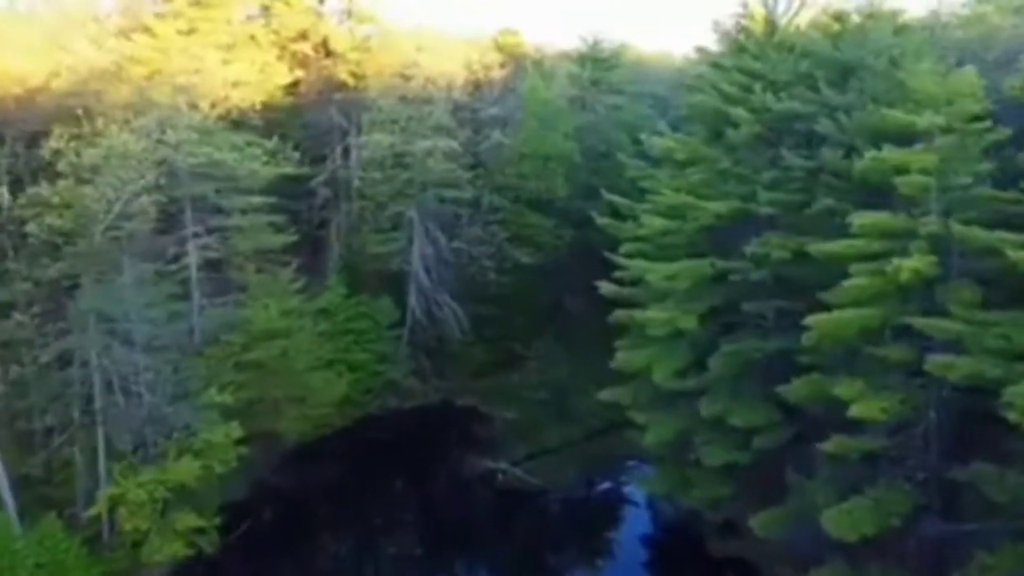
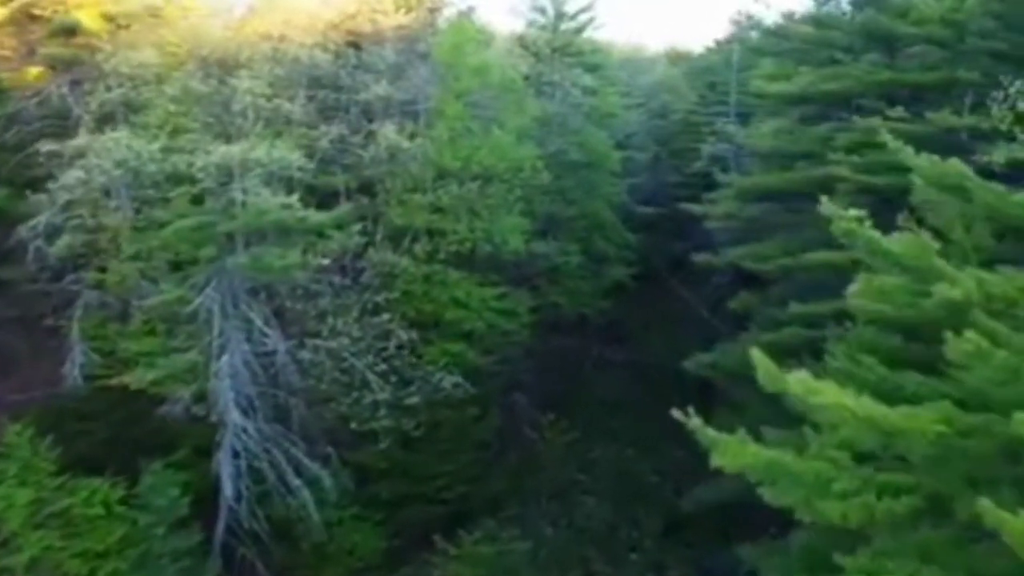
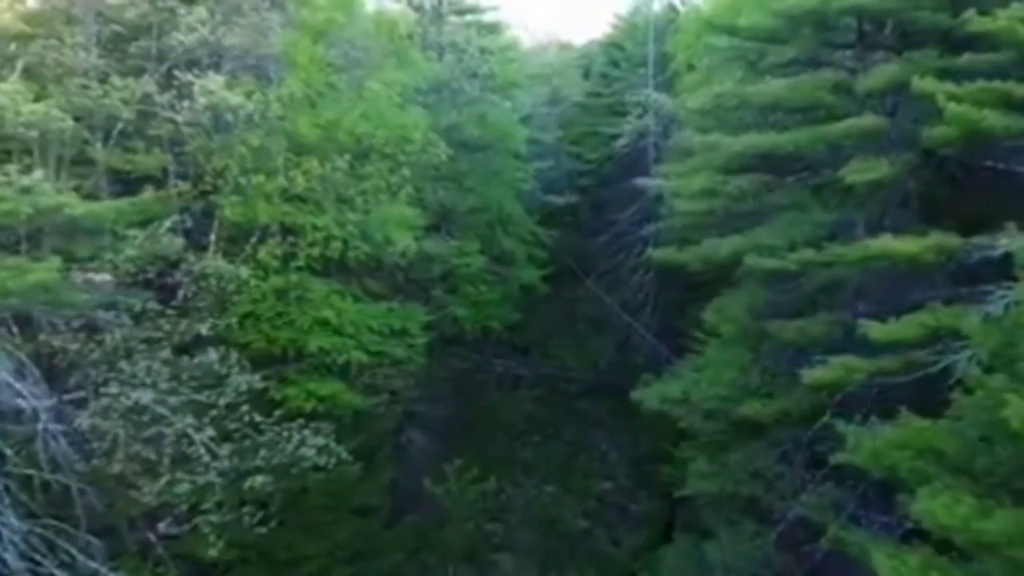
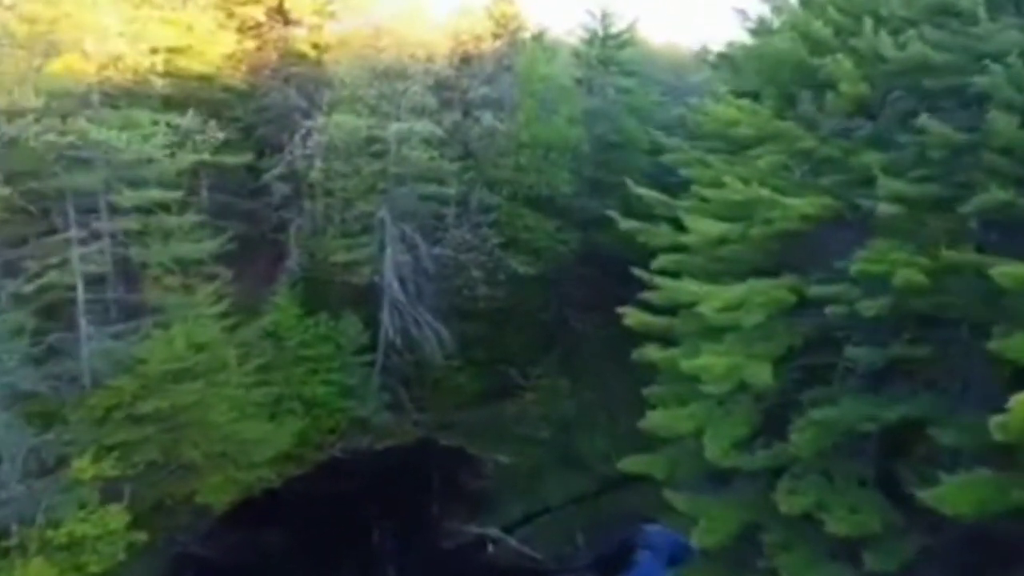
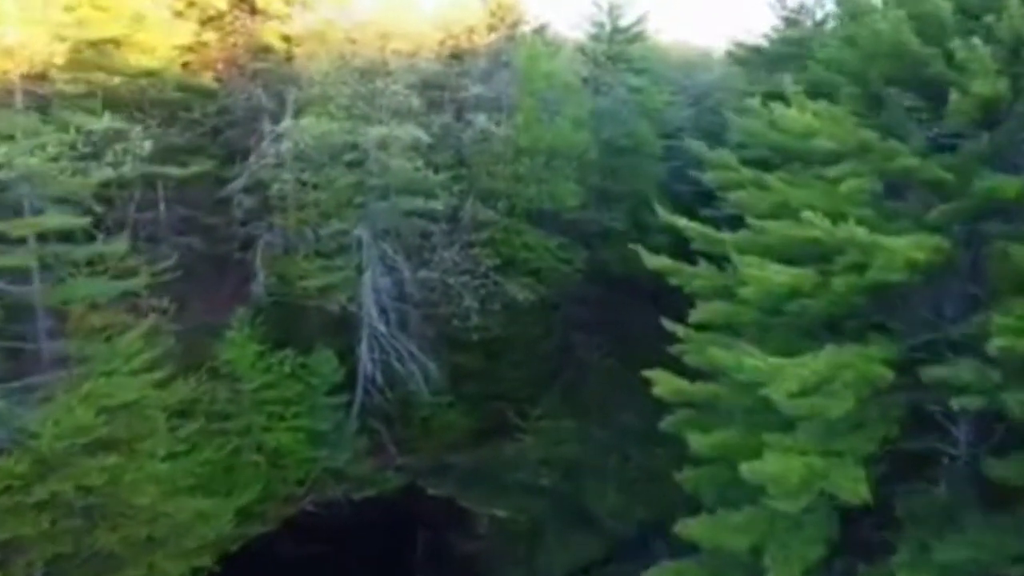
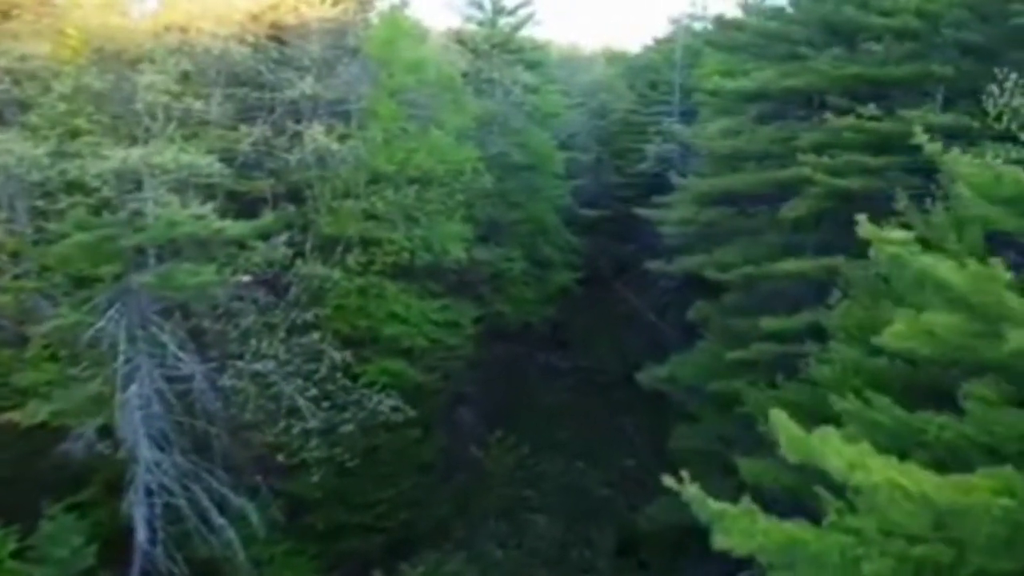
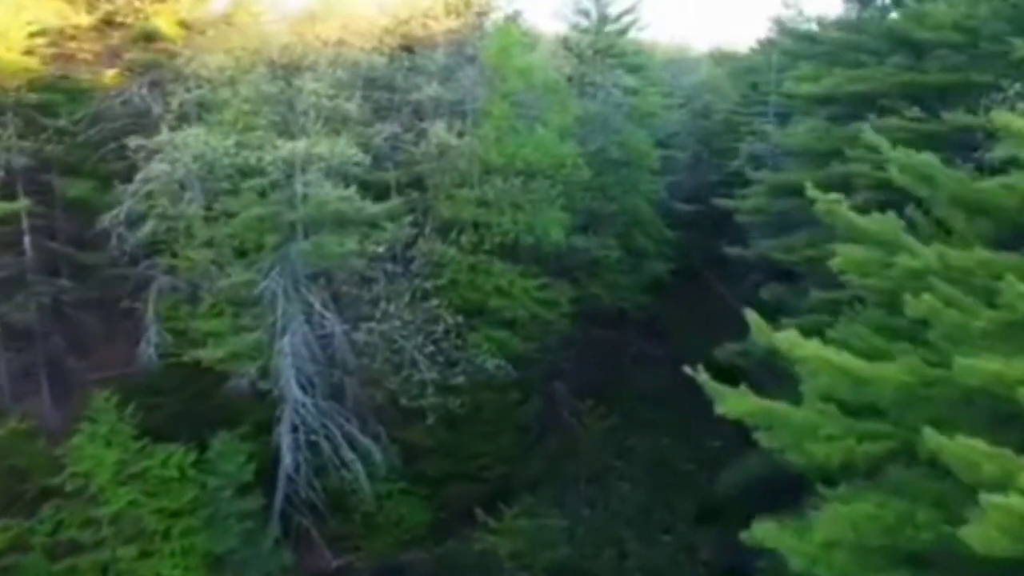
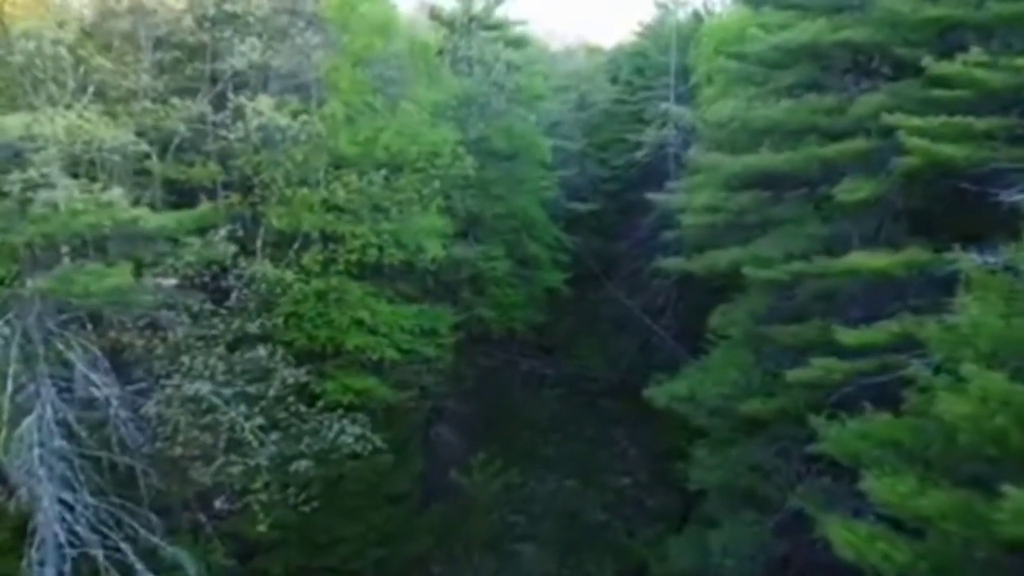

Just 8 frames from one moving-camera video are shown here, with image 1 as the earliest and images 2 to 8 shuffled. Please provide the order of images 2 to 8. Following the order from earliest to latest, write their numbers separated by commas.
4, 5, 7, 2, 6, 8, 3
